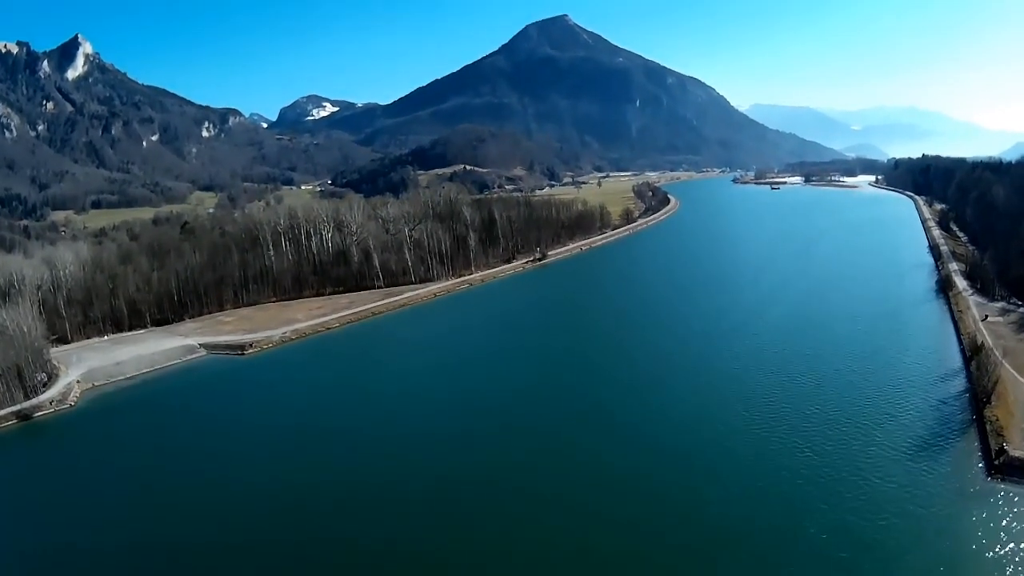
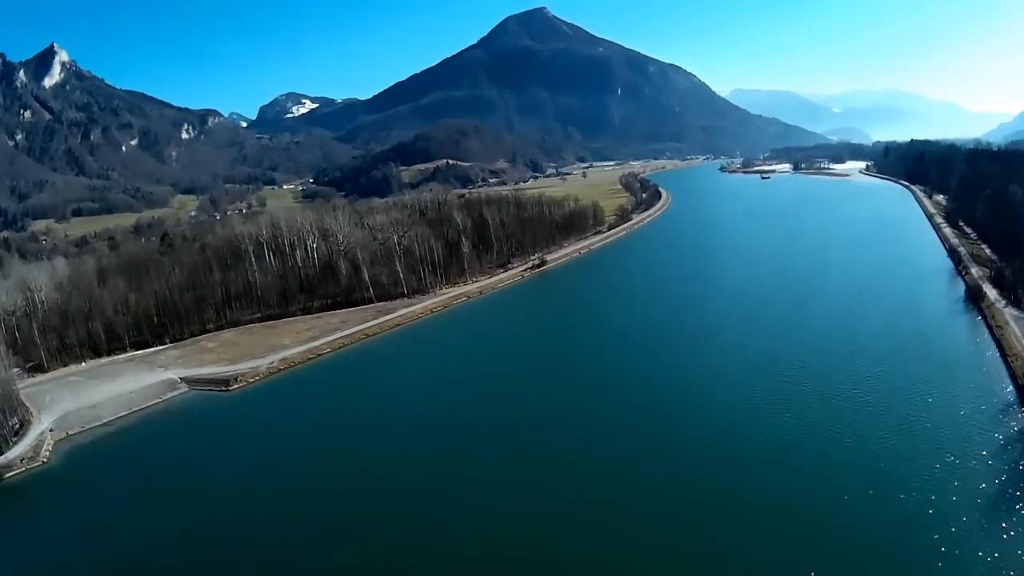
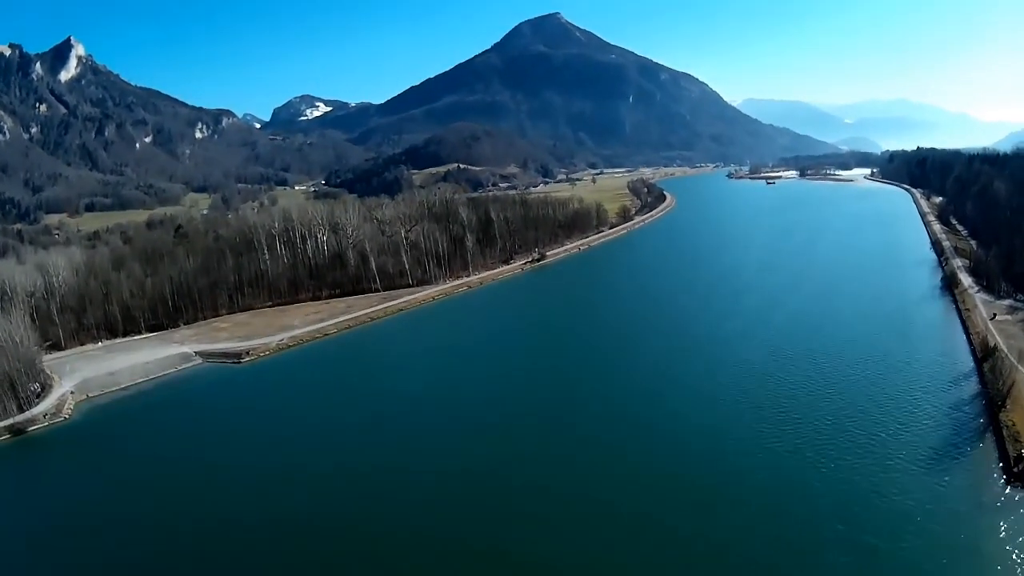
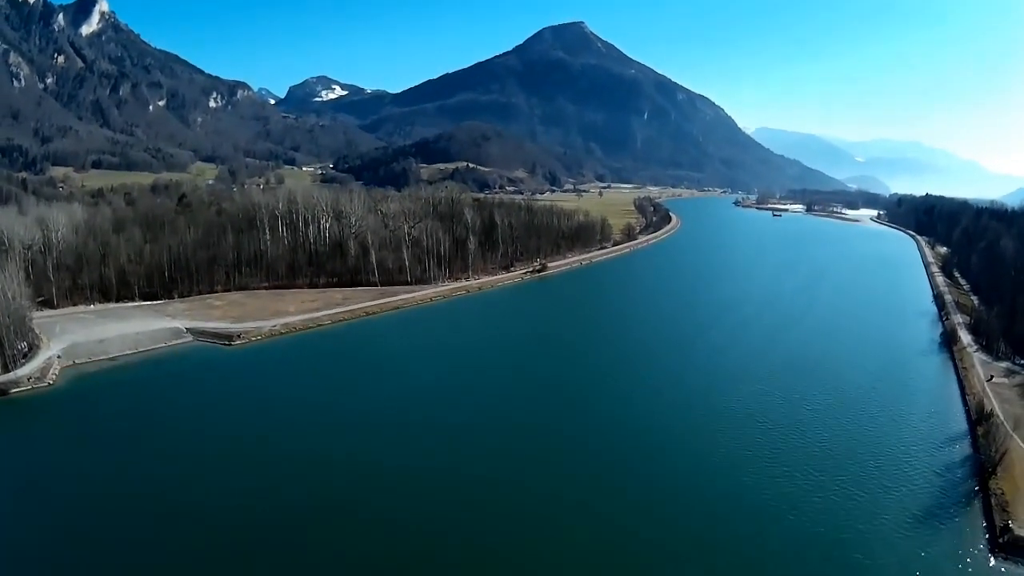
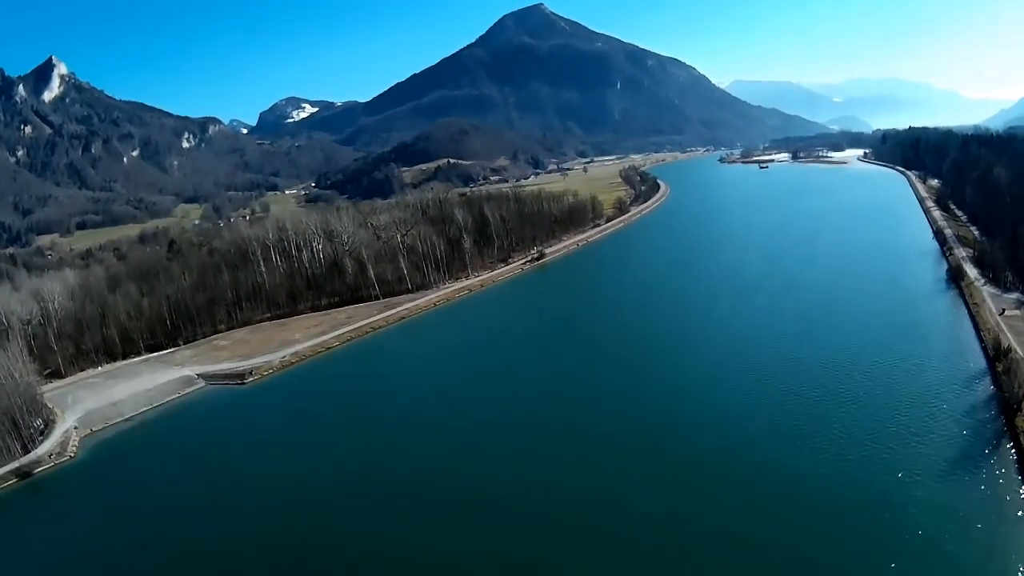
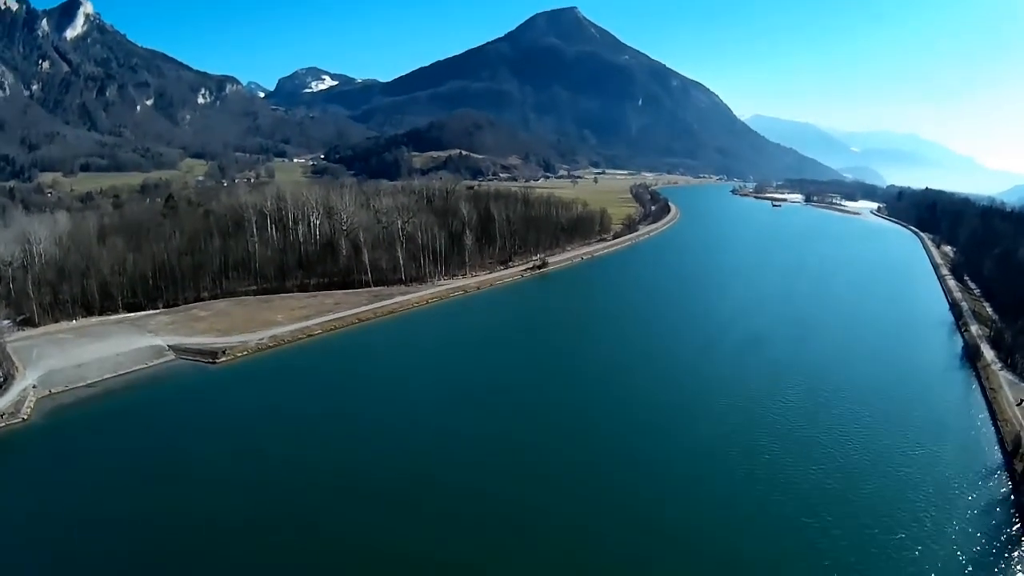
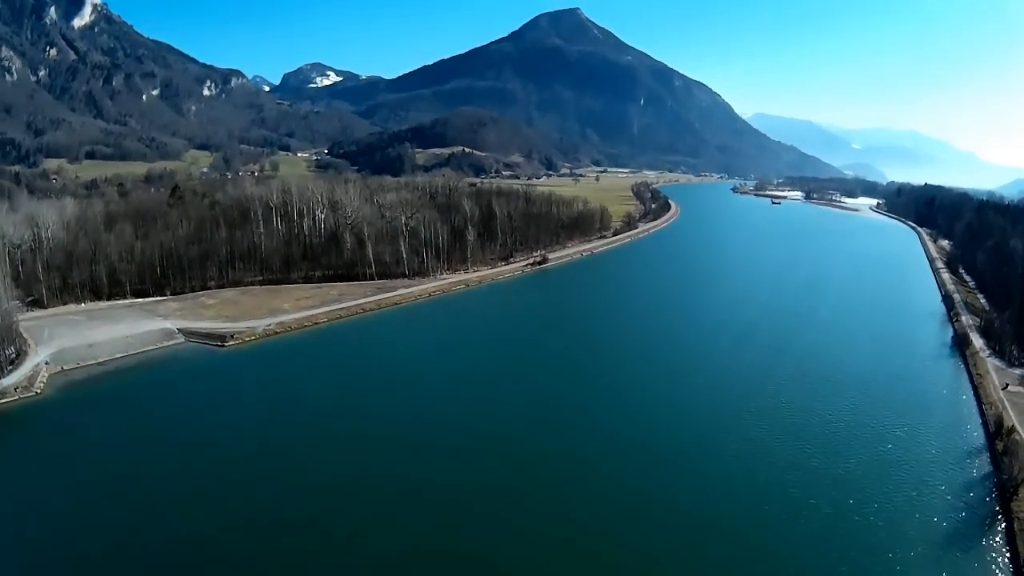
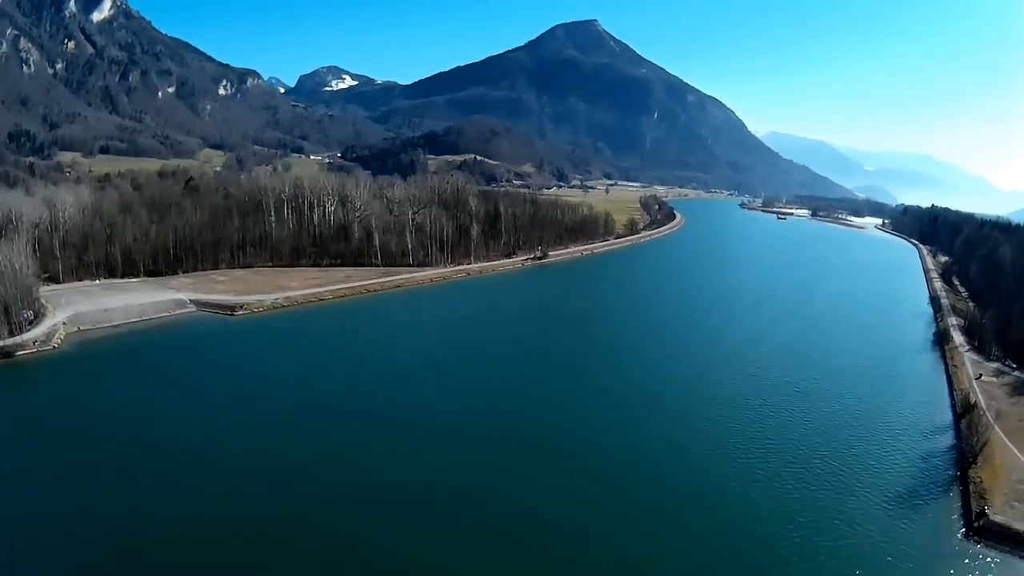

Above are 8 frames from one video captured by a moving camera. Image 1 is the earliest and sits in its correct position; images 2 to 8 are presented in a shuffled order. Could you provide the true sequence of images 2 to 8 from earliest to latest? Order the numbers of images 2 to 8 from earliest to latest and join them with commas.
8, 3, 4, 5, 7, 2, 6
